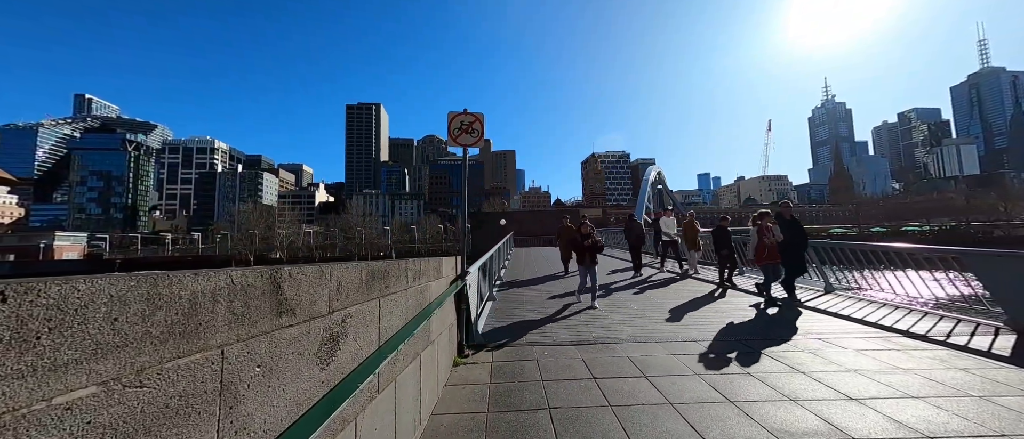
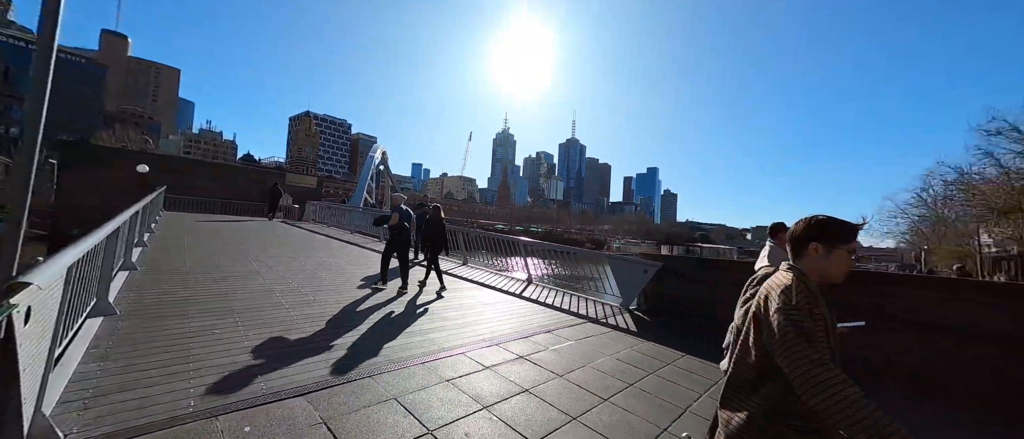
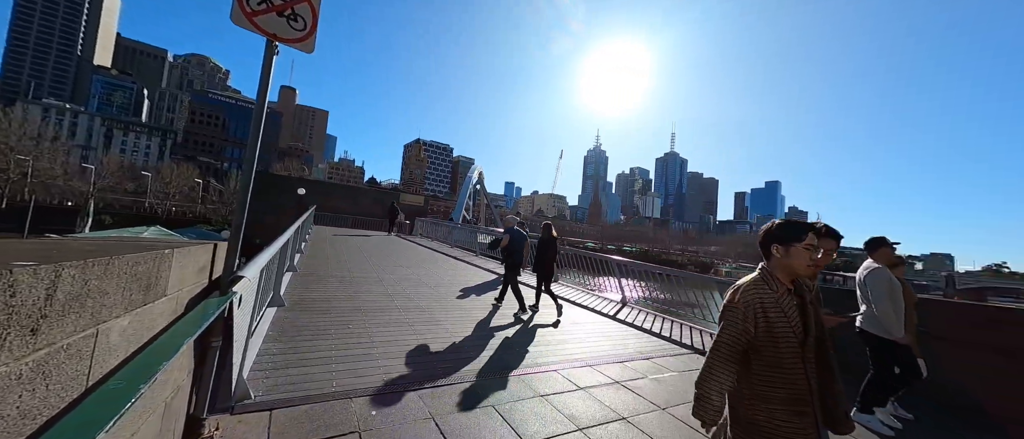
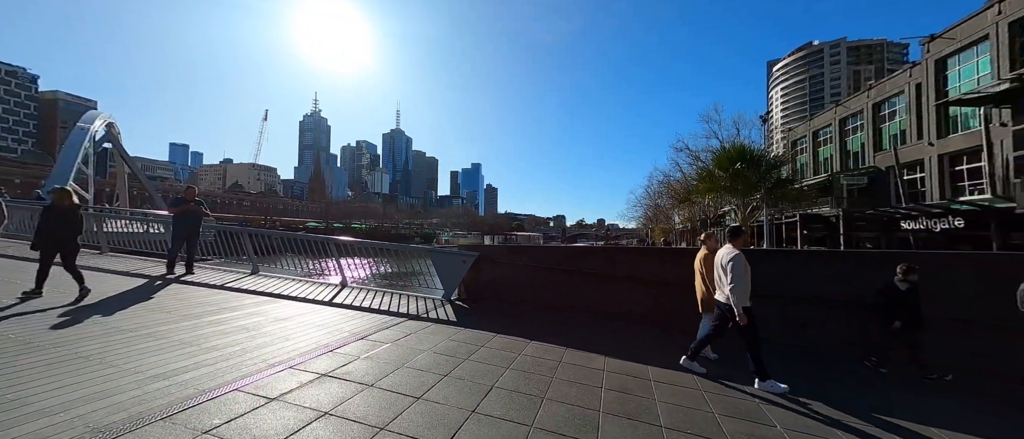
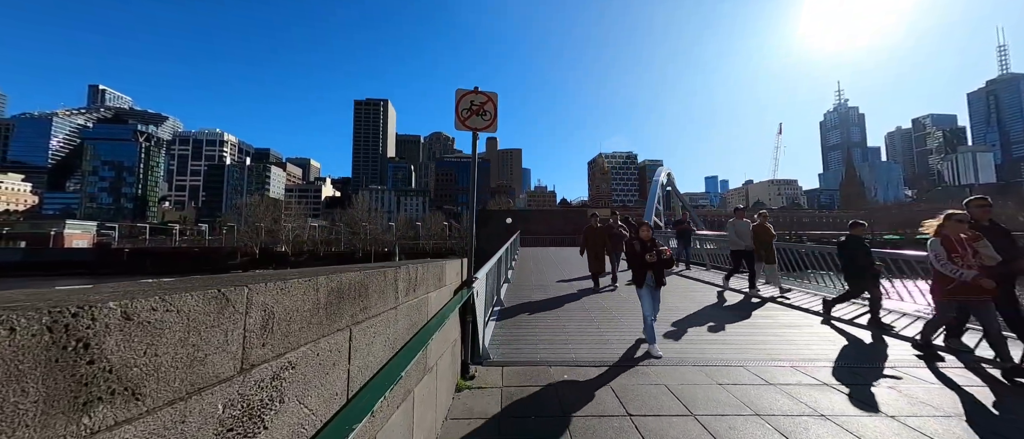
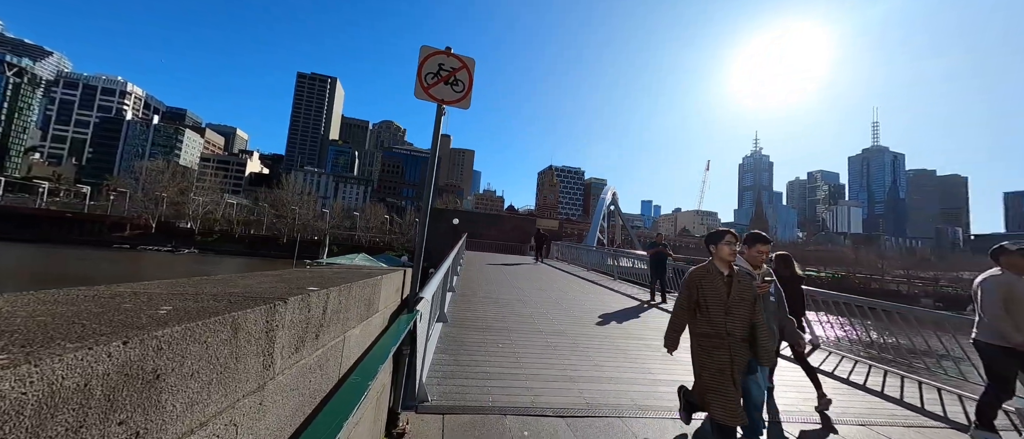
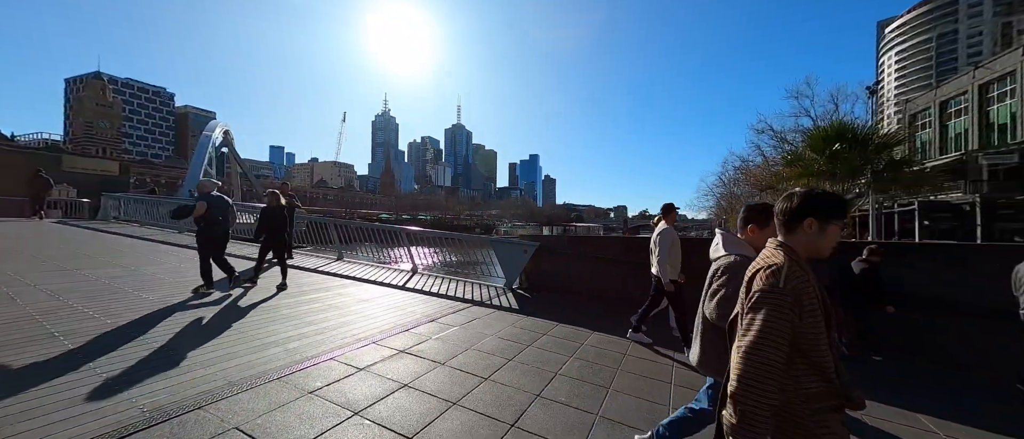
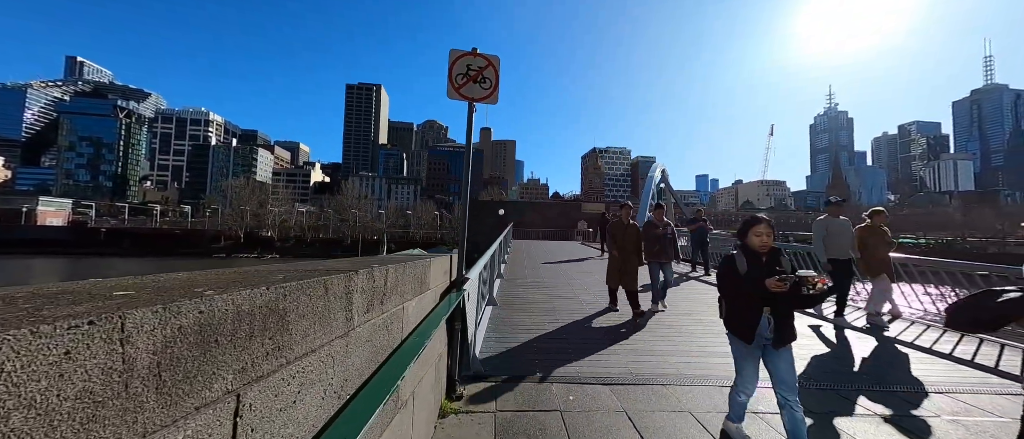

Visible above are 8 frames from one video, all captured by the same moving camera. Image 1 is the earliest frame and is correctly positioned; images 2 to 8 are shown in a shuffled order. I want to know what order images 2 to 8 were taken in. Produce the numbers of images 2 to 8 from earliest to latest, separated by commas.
5, 8, 6, 3, 2, 7, 4
